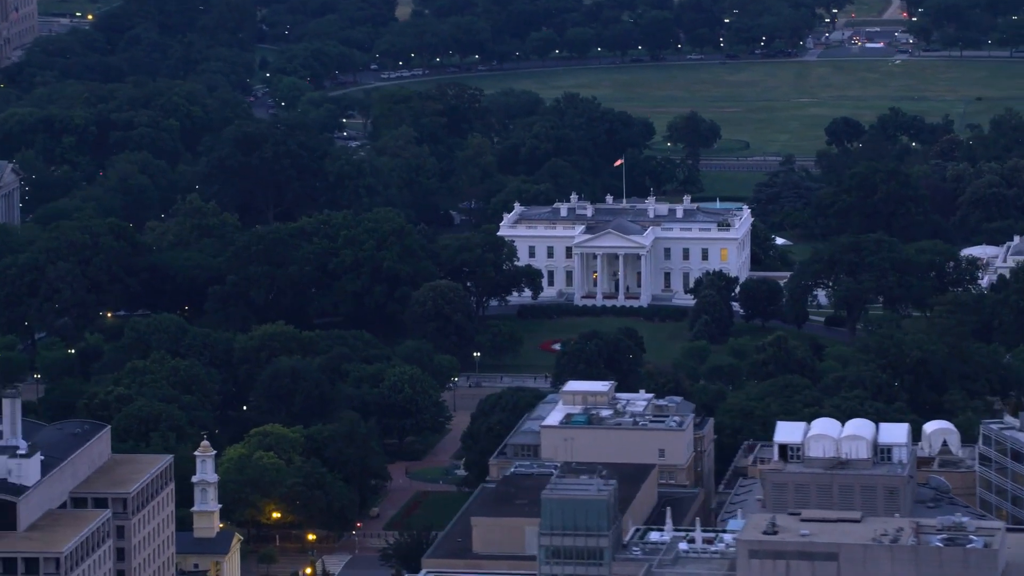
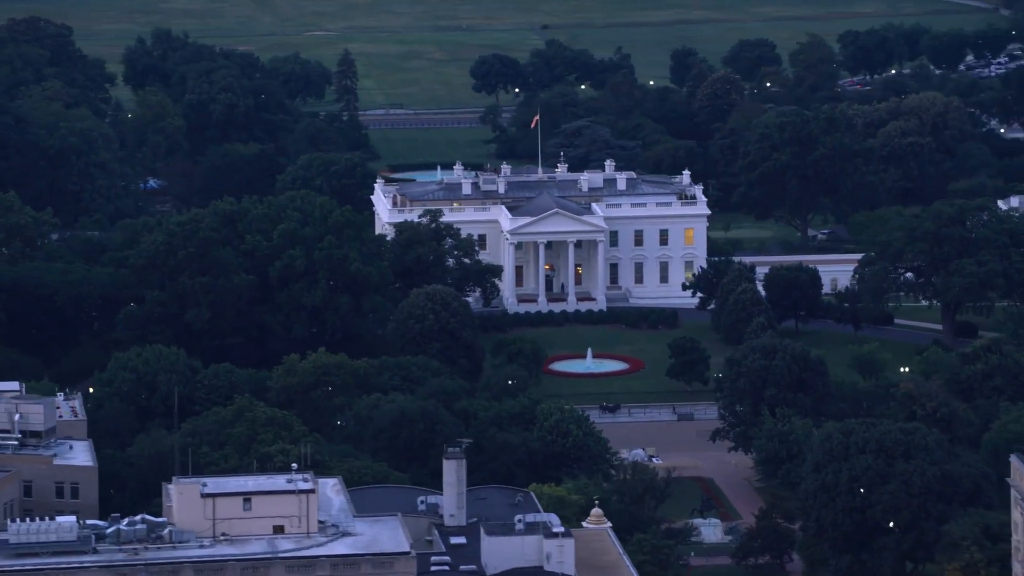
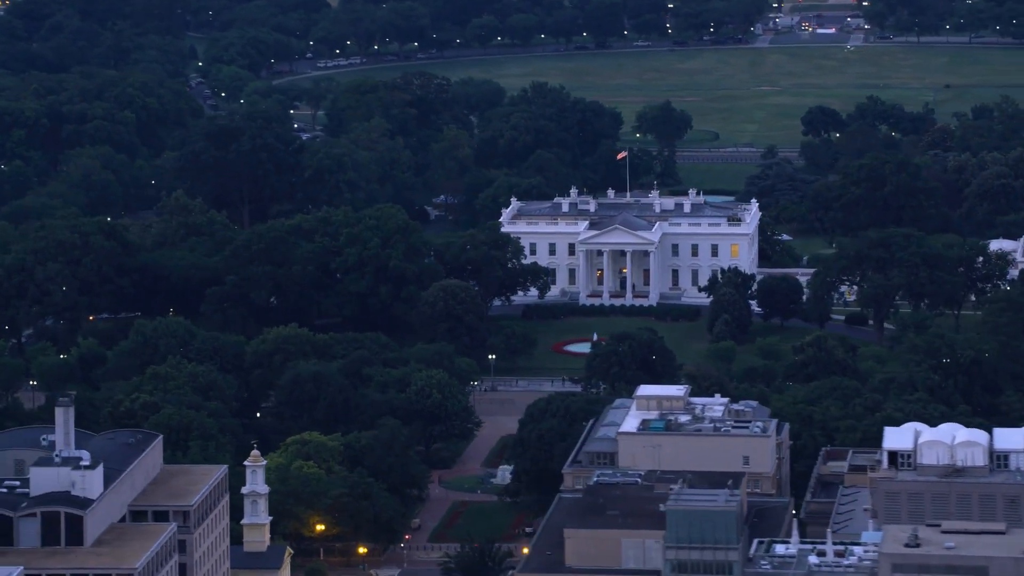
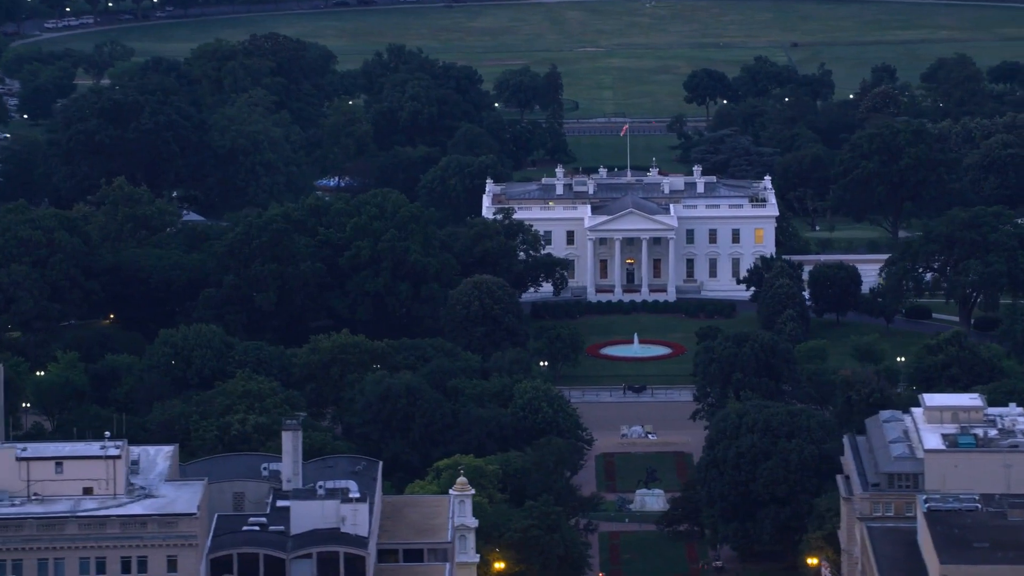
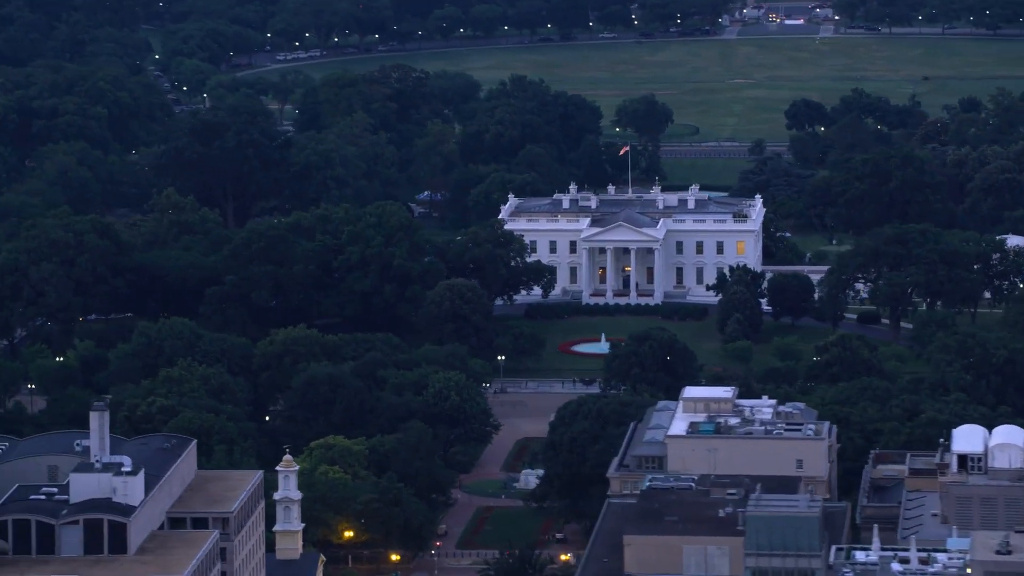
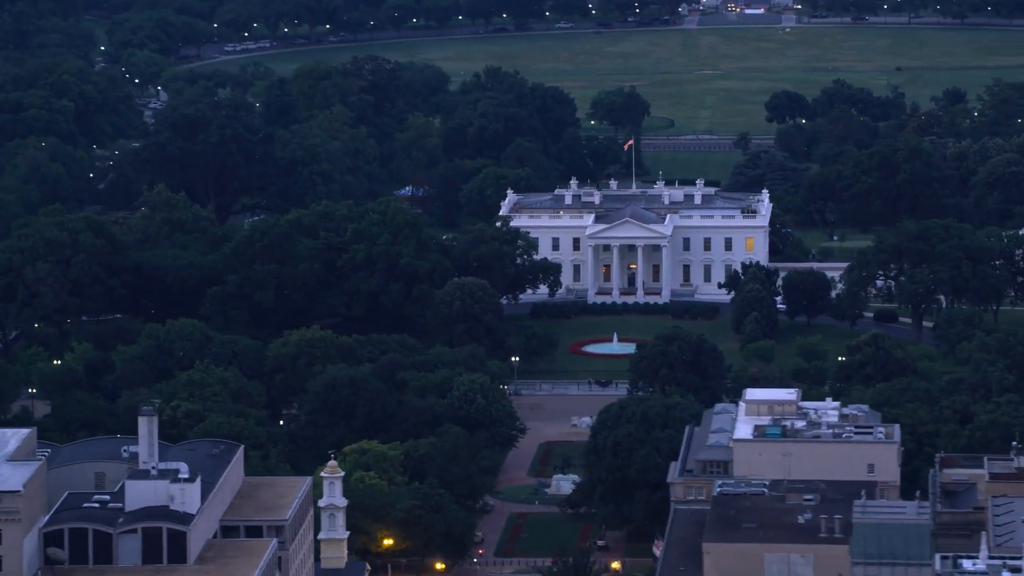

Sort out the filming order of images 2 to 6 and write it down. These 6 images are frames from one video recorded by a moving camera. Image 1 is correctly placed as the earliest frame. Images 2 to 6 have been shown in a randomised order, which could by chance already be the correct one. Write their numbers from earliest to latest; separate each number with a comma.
3, 5, 6, 4, 2
